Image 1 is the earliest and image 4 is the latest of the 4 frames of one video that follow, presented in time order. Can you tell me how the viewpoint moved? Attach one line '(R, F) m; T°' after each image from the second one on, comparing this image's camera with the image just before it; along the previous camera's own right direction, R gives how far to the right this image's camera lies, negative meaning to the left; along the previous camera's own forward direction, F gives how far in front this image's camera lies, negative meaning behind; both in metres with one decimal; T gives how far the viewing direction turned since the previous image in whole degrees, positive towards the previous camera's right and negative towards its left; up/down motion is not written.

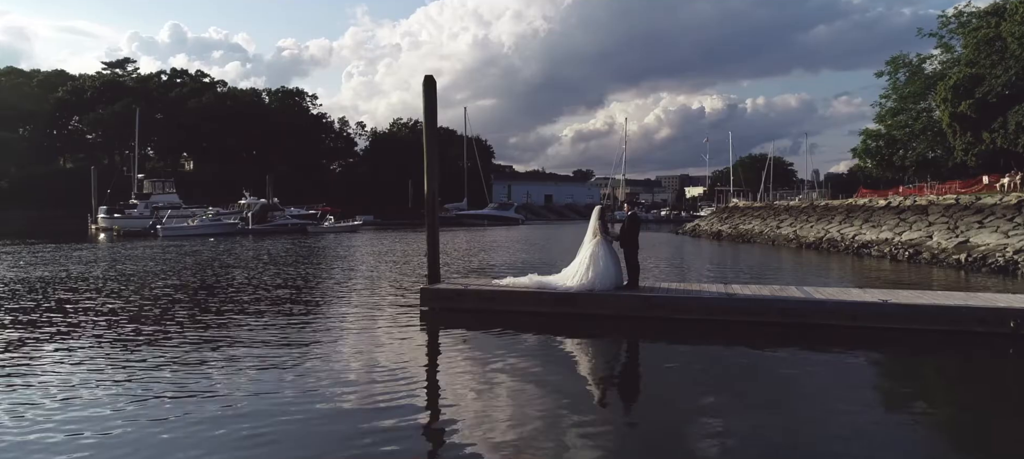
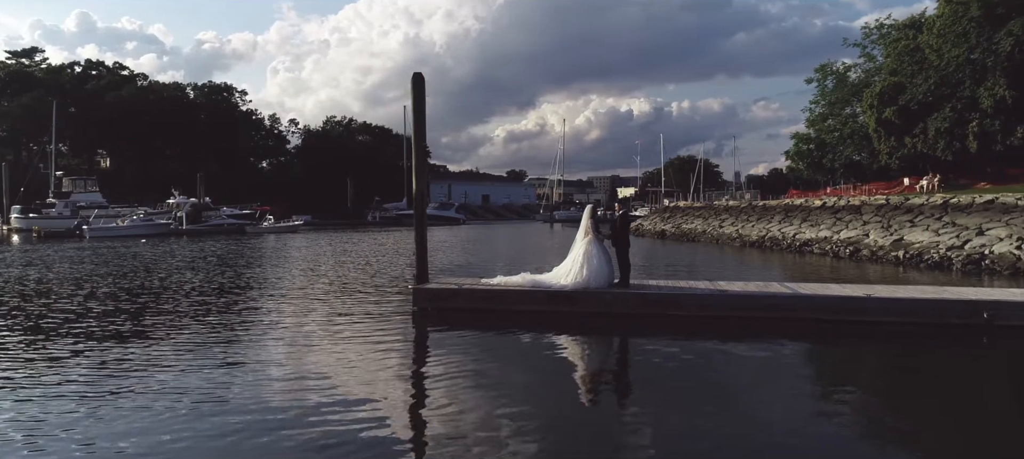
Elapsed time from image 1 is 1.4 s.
(-1.2, 0.0) m; +6°
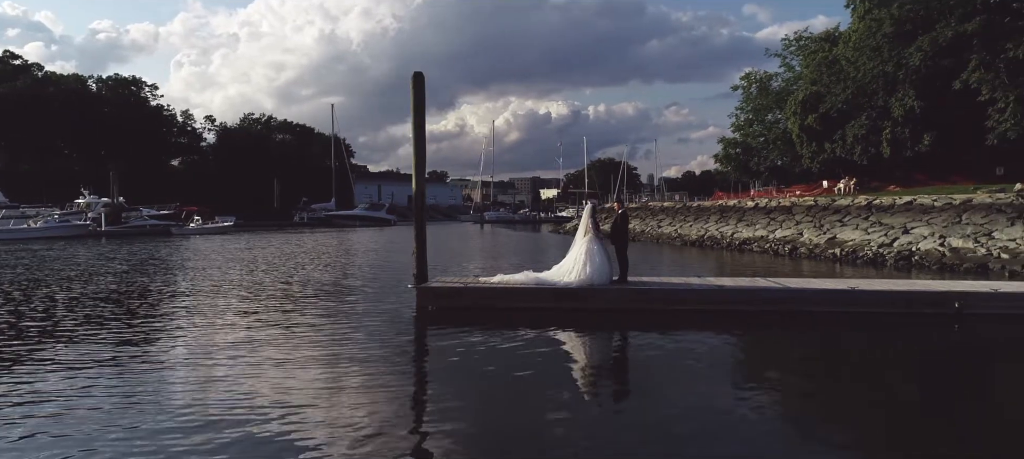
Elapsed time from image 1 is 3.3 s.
(-1.8, -0.1) m; +8°
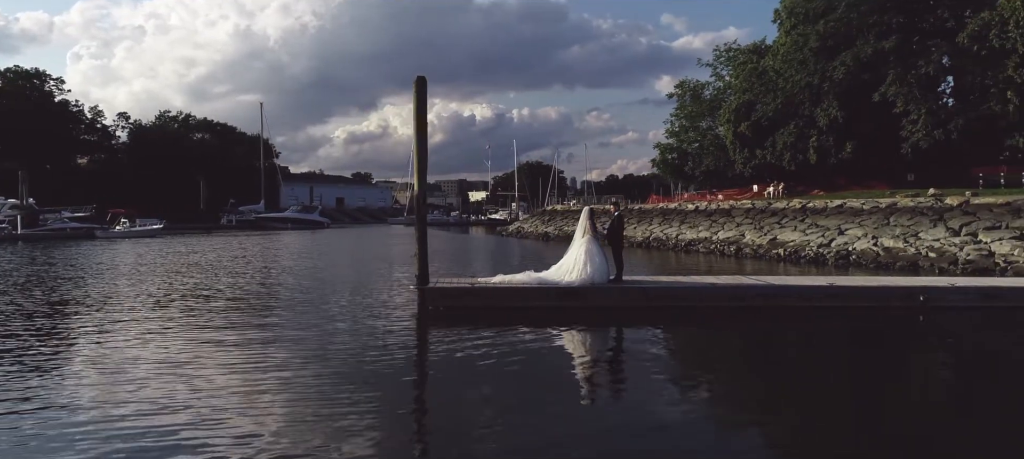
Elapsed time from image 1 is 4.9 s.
(-1.7, -0.1) m; +7°
